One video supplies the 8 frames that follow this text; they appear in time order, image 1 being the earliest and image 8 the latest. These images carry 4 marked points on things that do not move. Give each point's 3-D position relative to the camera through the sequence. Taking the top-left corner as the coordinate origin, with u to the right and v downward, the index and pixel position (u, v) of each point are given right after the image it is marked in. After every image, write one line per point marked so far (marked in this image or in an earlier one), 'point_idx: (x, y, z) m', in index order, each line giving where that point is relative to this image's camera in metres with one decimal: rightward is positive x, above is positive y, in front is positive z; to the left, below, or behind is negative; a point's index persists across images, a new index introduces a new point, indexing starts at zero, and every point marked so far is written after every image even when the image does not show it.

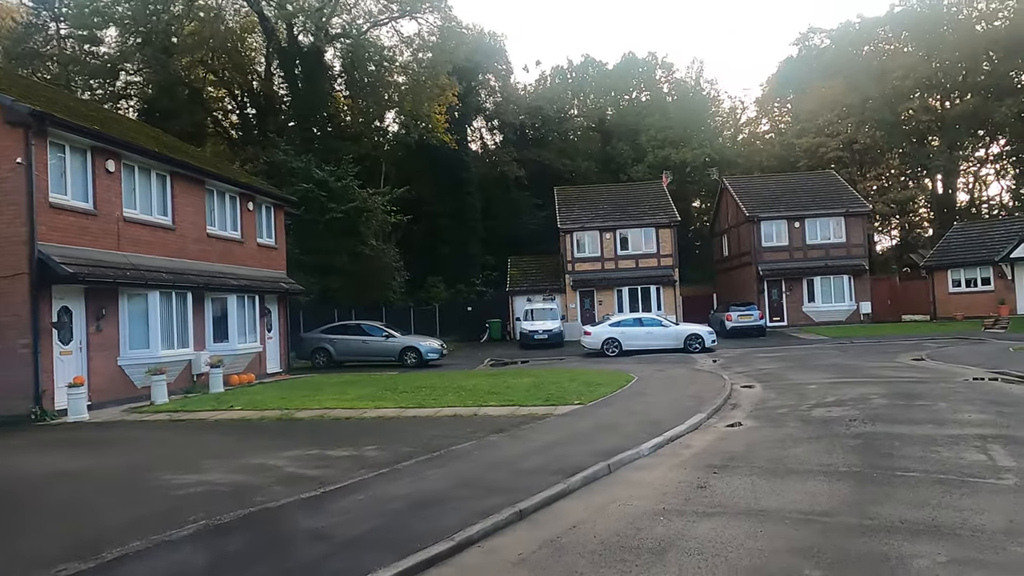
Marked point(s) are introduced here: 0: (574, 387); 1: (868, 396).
0: (+1.2, -1.9, +14.7) m
1: (+5.9, -1.8, +12.7) m
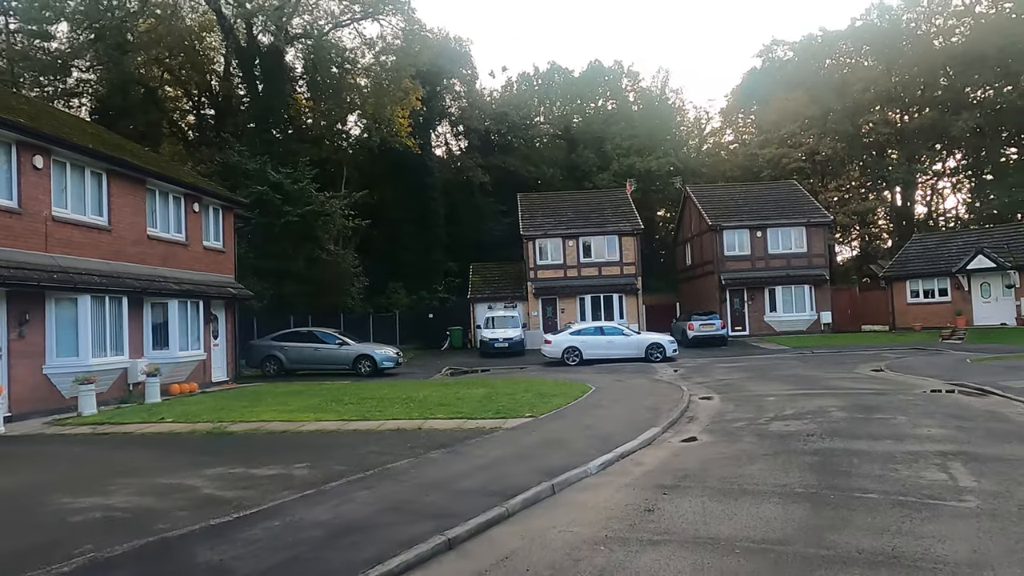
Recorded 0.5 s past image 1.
0: (+0.3, -2.1, +14.2) m
1: (+5.1, -2.0, +12.3) m
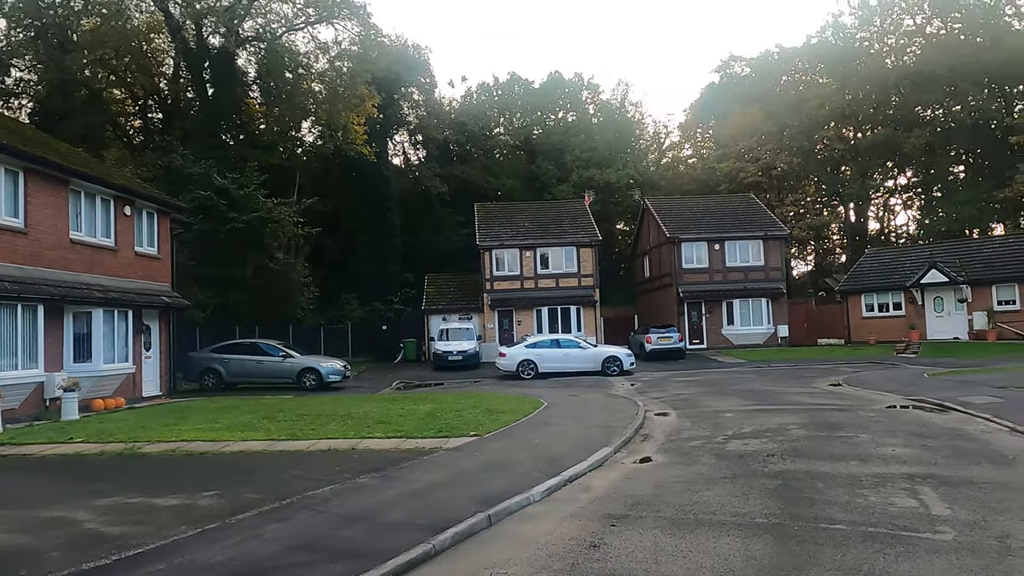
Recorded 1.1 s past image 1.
0: (-0.6, -2.2, +13.4) m
1: (+4.3, -2.1, +11.8) m
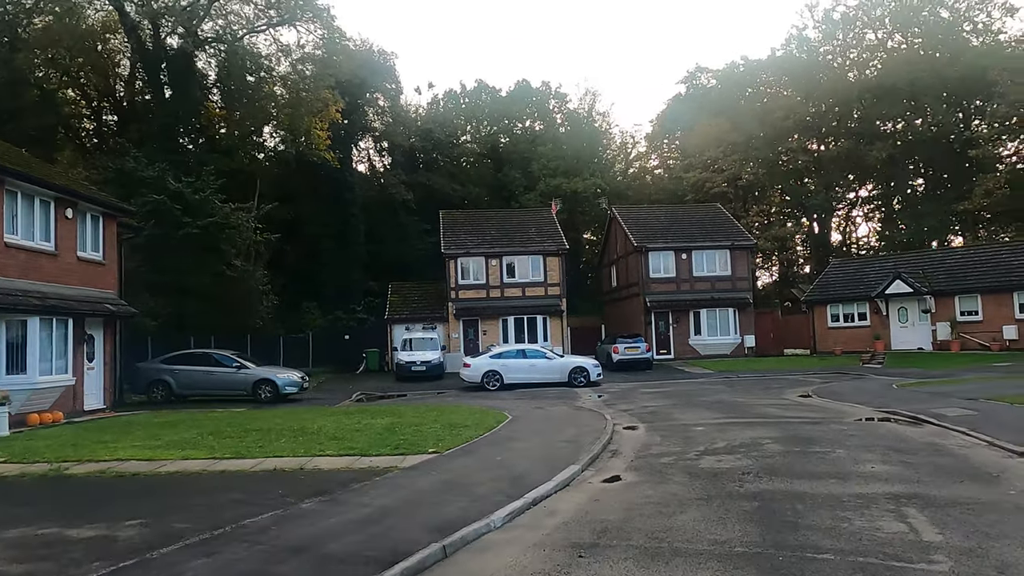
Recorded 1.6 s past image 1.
0: (-1.3, -2.4, +12.7) m
1: (+3.7, -2.3, +11.3) m
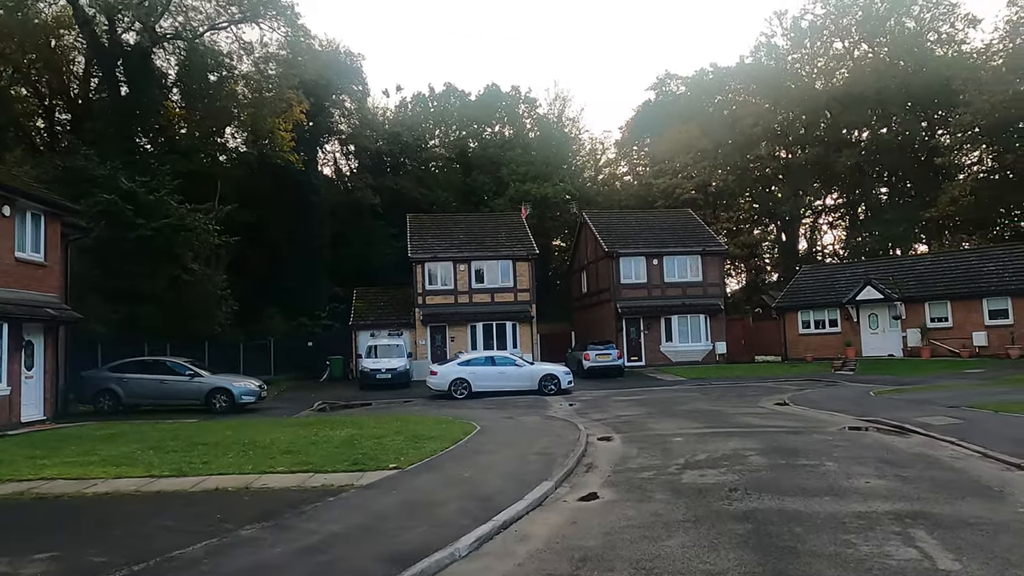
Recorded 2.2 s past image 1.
0: (-1.8, -2.4, +11.8) m
1: (+3.3, -2.3, +10.7) m
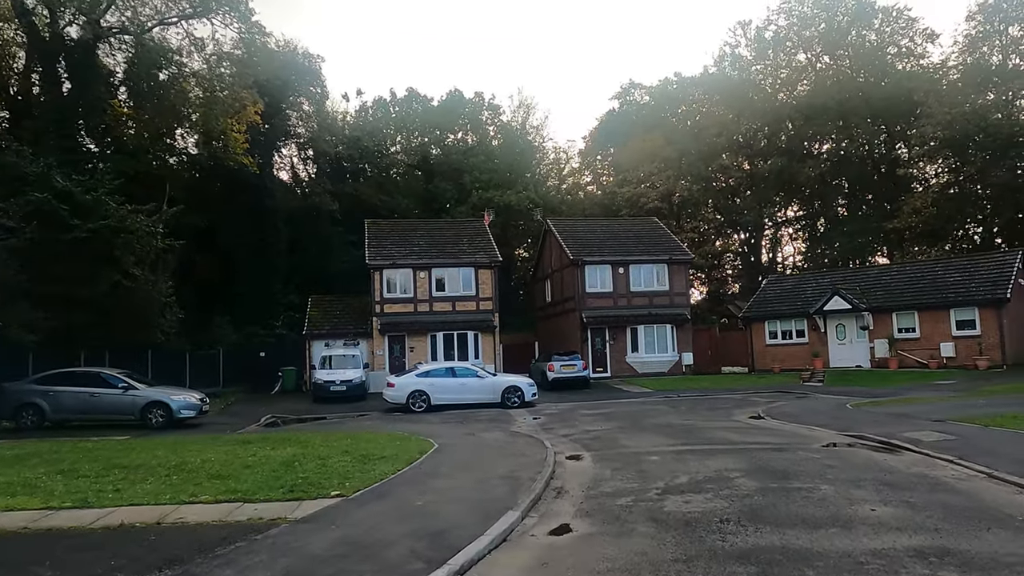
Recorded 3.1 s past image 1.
0: (-2.3, -2.5, +10.6) m
1: (+2.8, -2.4, +9.6) m
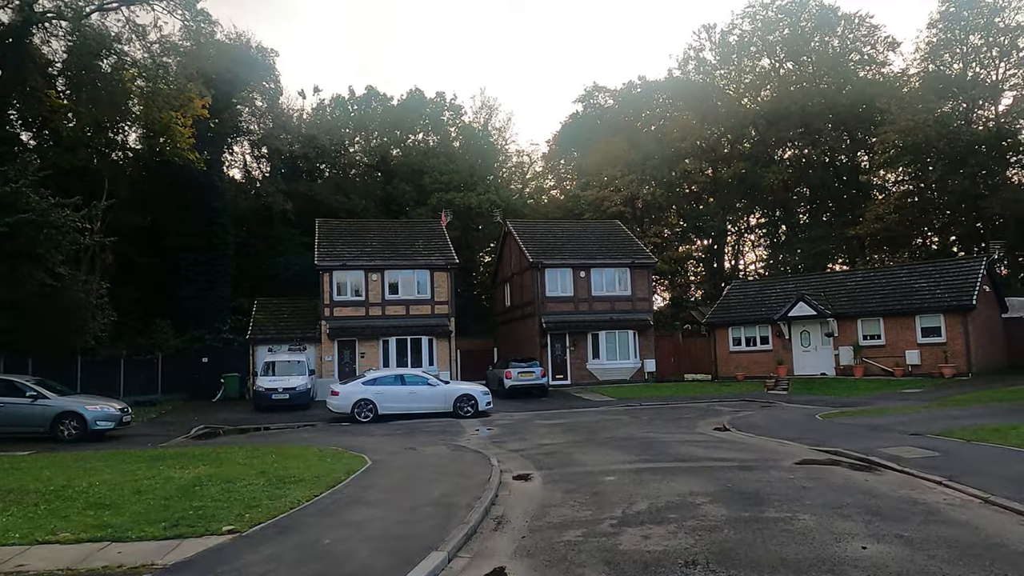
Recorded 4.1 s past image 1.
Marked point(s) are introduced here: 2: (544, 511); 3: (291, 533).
0: (-3.1, -2.4, +9.1) m
1: (+2.0, -2.4, +8.4) m
2: (+0.4, -2.5, +8.5) m
3: (-2.1, -2.3, +7.2) m
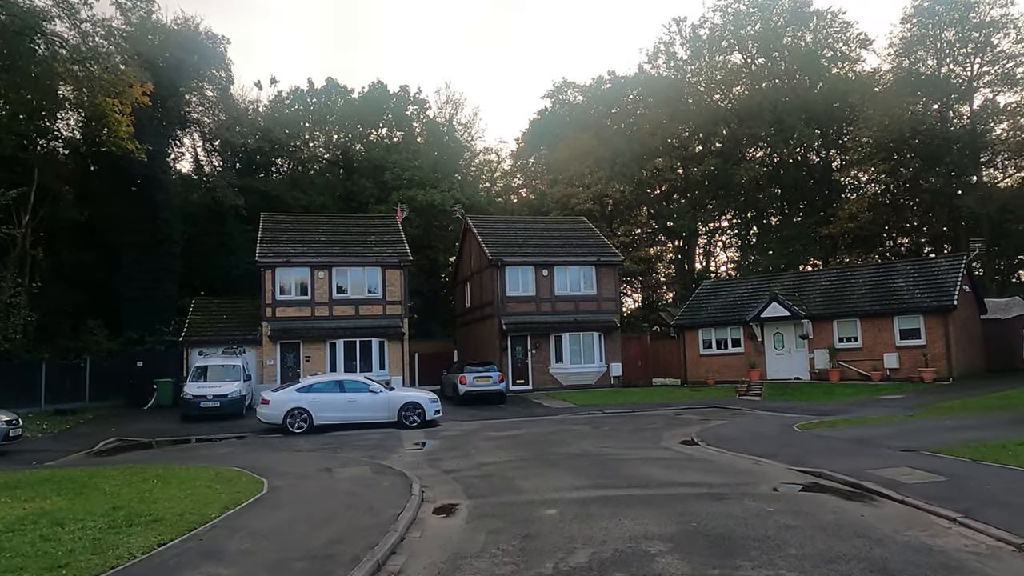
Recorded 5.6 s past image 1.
0: (-4.0, -2.3, +7.0) m
1: (+1.2, -2.2, +6.5) m
2: (-0.5, -2.4, +6.5) m
3: (-2.9, -2.2, +5.2) m
